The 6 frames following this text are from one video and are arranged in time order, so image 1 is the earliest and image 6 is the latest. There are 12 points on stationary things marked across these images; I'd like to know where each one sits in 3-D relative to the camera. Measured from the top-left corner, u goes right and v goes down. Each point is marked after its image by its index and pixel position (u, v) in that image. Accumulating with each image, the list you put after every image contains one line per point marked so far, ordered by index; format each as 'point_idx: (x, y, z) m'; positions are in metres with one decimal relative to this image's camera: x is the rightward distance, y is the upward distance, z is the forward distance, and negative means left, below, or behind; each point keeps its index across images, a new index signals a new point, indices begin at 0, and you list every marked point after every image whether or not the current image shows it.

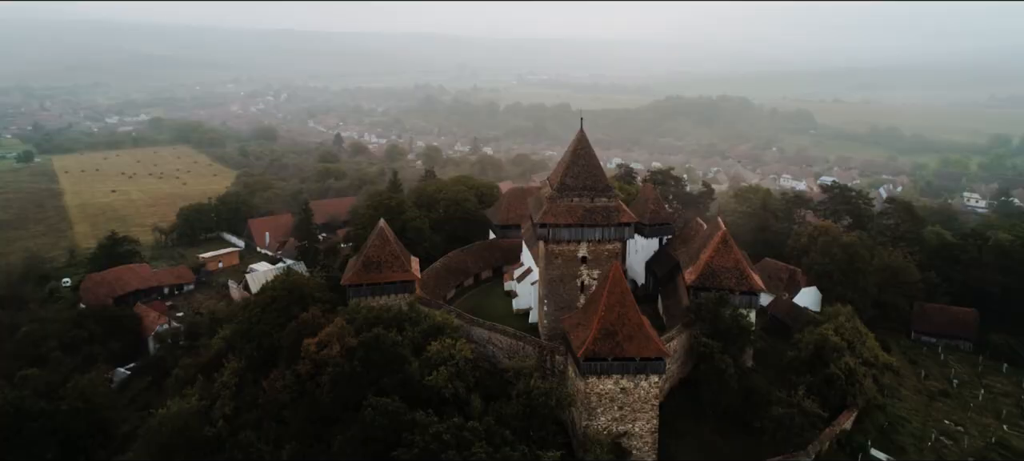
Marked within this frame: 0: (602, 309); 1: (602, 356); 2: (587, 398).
0: (+2.1, -1.8, +16.2) m
1: (+2.0, -2.8, +15.9) m
2: (+1.7, -3.9, +16.2) m
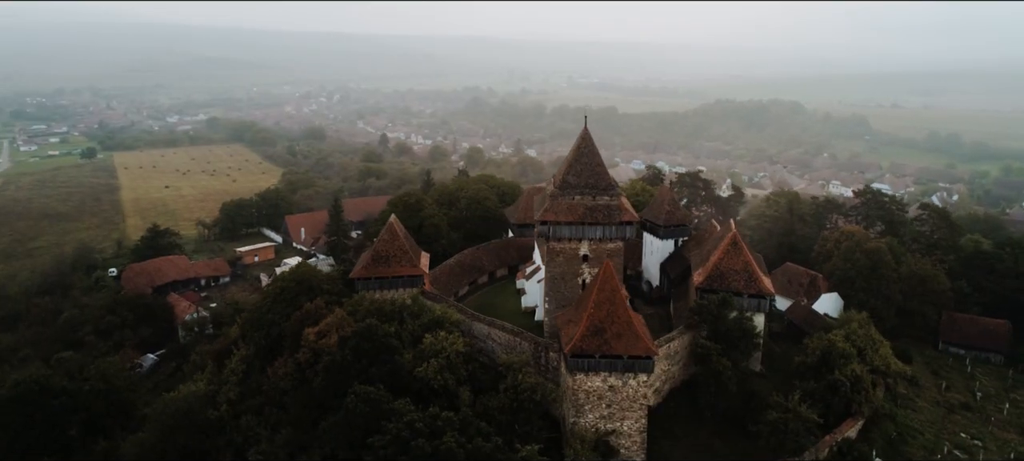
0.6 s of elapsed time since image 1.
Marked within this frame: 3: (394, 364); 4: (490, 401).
0: (+1.8, -1.7, +16.2) m
1: (+1.7, -2.7, +15.9) m
2: (+1.5, -3.8, +16.2) m
3: (-2.8, -3.1, +16.5) m
4: (-0.5, -3.8, +16.1) m
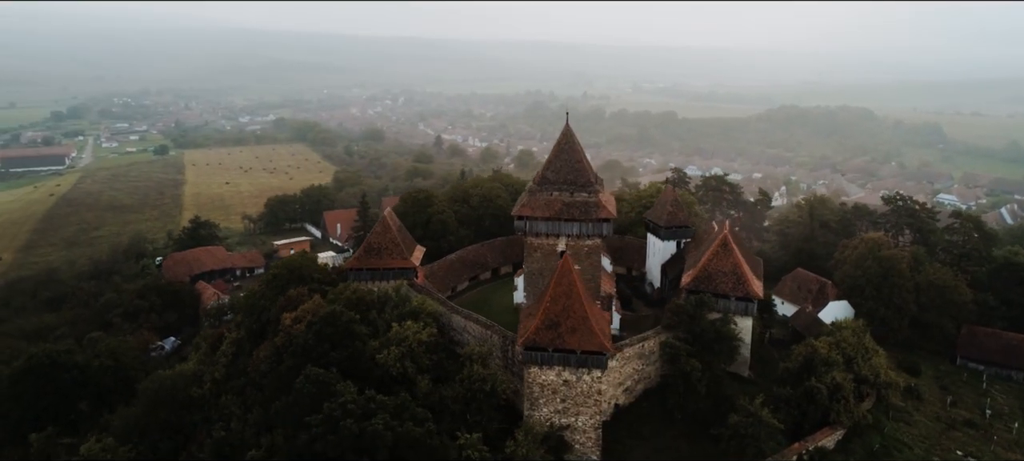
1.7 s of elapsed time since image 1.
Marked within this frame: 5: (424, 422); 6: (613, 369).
0: (+0.8, -1.6, +16.2) m
1: (+0.7, -2.6, +15.9) m
2: (+0.4, -3.7, +16.3) m
3: (-3.8, -2.9, +17.0) m
4: (-1.5, -3.6, +16.3) m
5: (-1.7, -3.8, +13.7) m
6: (+2.6, -3.6, +18.1) m
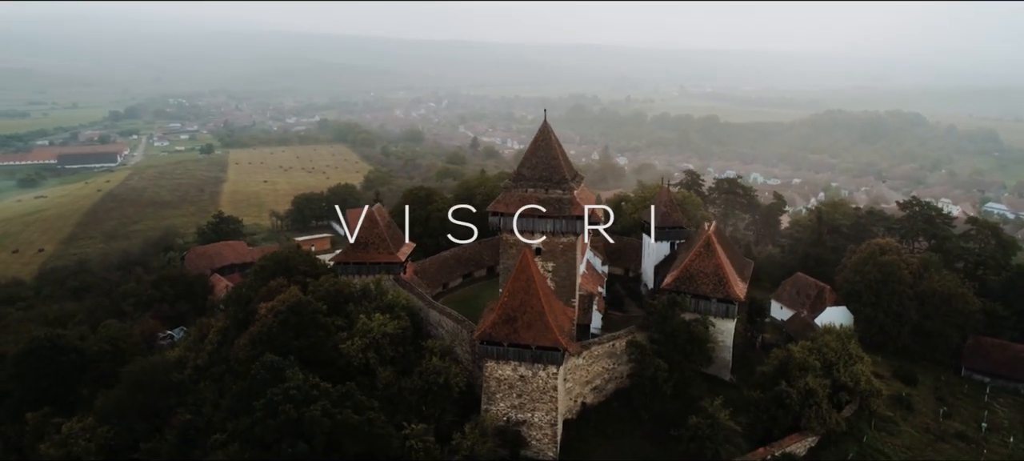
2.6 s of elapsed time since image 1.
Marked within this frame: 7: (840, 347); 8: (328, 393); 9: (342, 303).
0: (-0.1, -1.5, +16.2) m
1: (-0.3, -2.5, +15.9) m
2: (-0.6, -3.5, +16.3) m
3: (-4.7, -2.7, +17.3) m
4: (-2.5, -3.5, +16.4) m
5: (-2.9, -3.6, +13.9) m
6: (+1.7, -3.5, +17.9) m
7: (+9.1, -3.2, +19.5) m
8: (-3.6, -3.2, +13.9) m
9: (-4.8, -2.0, +19.6) m
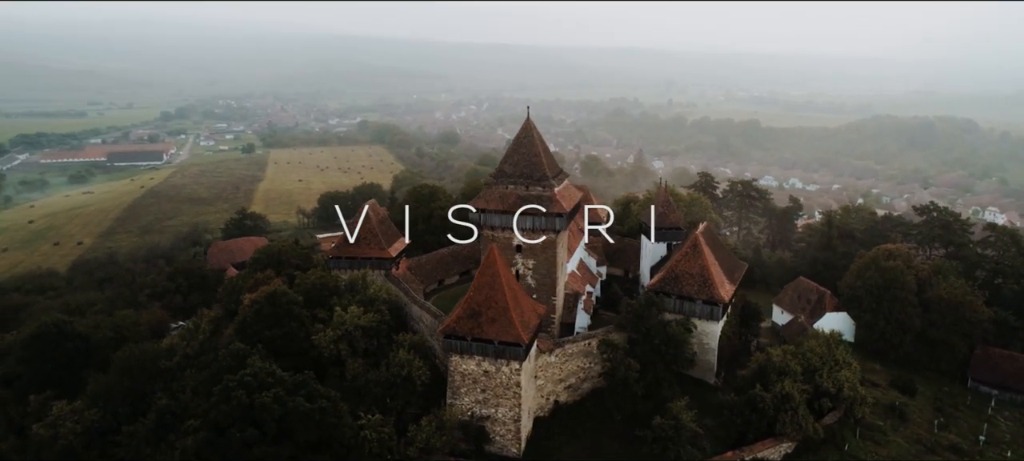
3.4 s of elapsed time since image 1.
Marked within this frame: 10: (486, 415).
0: (-0.9, -1.4, +16.3) m
1: (-1.2, -2.4, +16.0) m
2: (-1.4, -3.4, +16.4) m
3: (-5.4, -2.5, +17.6) m
4: (-3.3, -3.3, +16.6) m
5: (-3.8, -3.4, +14.1) m
6: (+1.0, -3.4, +17.9) m
7: (+8.5, -3.3, +19.0) m
8: (-4.6, -3.0, +14.2) m
9: (-5.4, -1.8, +19.9) m
10: (-0.6, -4.3, +16.3) m
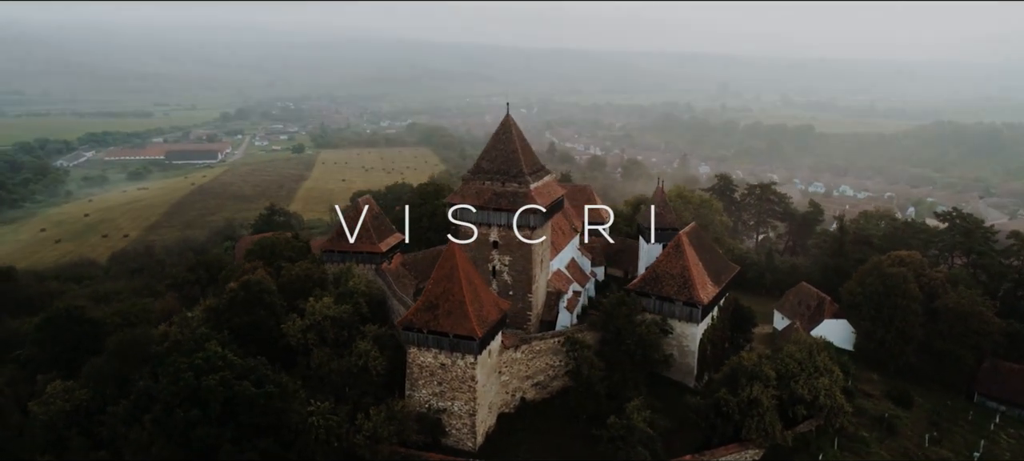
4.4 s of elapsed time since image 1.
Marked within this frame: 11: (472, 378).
0: (-1.9, -1.2, +16.4) m
1: (-2.1, -2.2, +16.1) m
2: (-2.4, -3.2, +16.5) m
3: (-6.3, -2.3, +18.0) m
4: (-4.3, -3.1, +16.9) m
5: (-5.0, -3.2, +14.4) m
6: (+0.1, -3.3, +17.8) m
7: (+7.6, -3.3, +18.4) m
8: (-5.7, -2.8, +14.5) m
9: (-6.0, -1.6, +20.4) m
10: (-1.6, -4.1, +16.3) m
11: (-0.9, -3.3, +16.0) m
